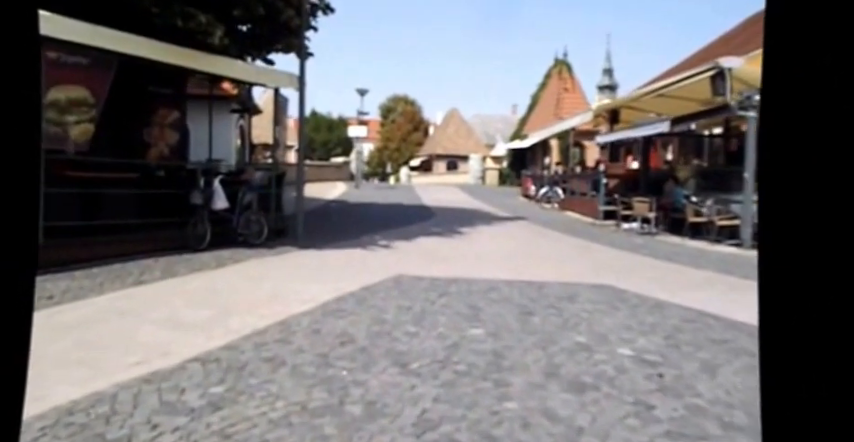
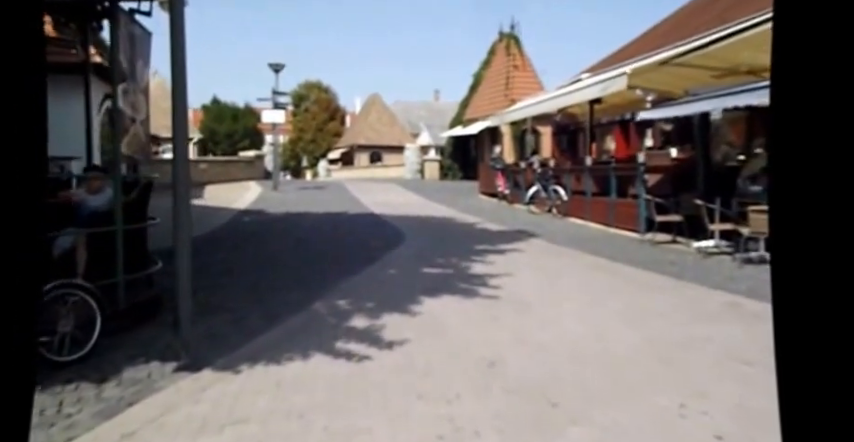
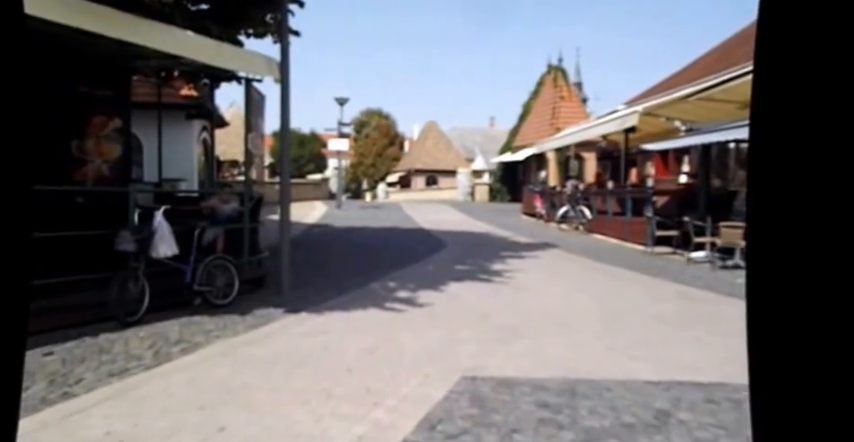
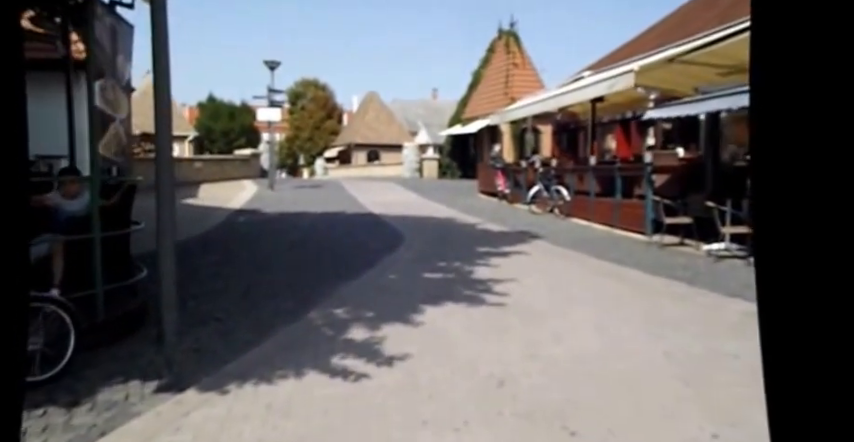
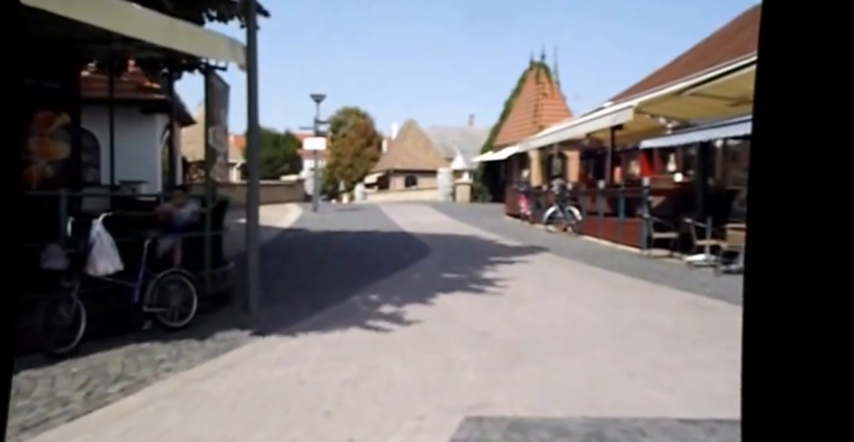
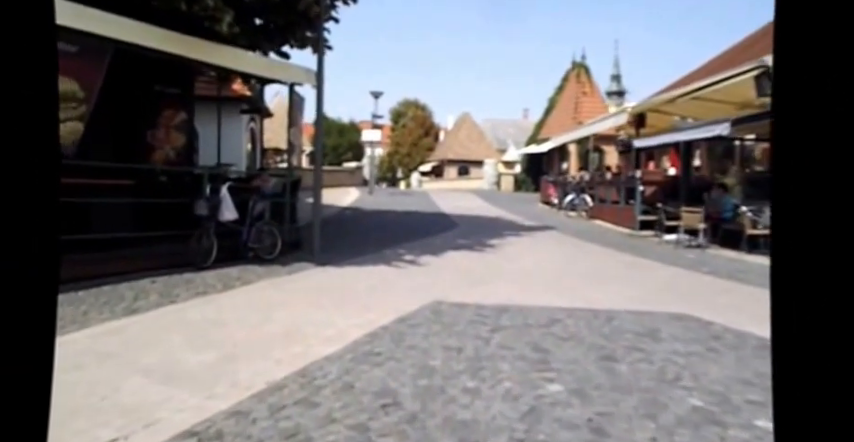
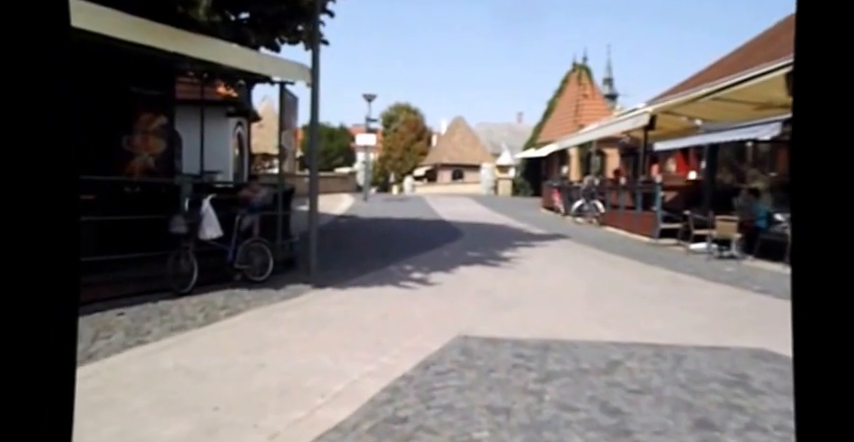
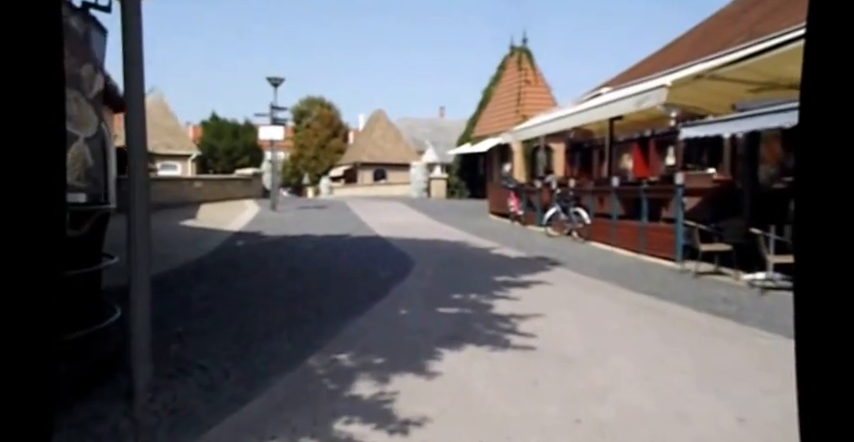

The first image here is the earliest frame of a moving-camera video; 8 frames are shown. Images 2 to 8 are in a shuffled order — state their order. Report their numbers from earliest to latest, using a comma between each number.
6, 7, 3, 5, 2, 4, 8
